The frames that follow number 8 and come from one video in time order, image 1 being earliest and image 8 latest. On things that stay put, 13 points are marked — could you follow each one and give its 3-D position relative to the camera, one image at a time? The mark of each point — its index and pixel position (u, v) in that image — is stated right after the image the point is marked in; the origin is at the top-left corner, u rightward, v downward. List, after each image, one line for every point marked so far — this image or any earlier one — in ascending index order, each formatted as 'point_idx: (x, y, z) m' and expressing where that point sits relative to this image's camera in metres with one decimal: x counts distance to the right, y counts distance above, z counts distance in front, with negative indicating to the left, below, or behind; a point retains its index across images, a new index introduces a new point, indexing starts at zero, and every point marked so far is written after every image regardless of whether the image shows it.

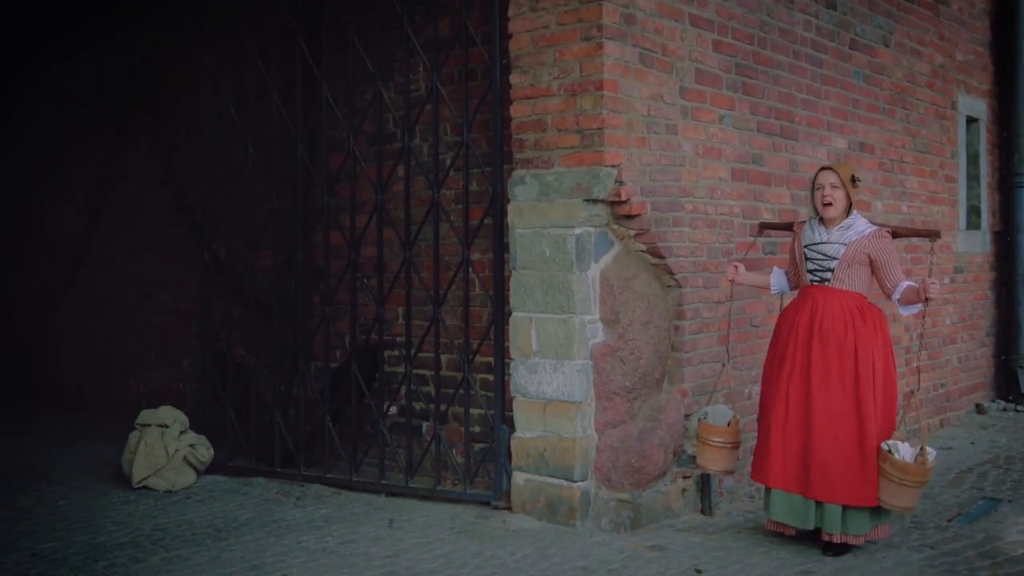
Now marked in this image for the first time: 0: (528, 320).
0: (+0.1, -0.2, +5.1) m
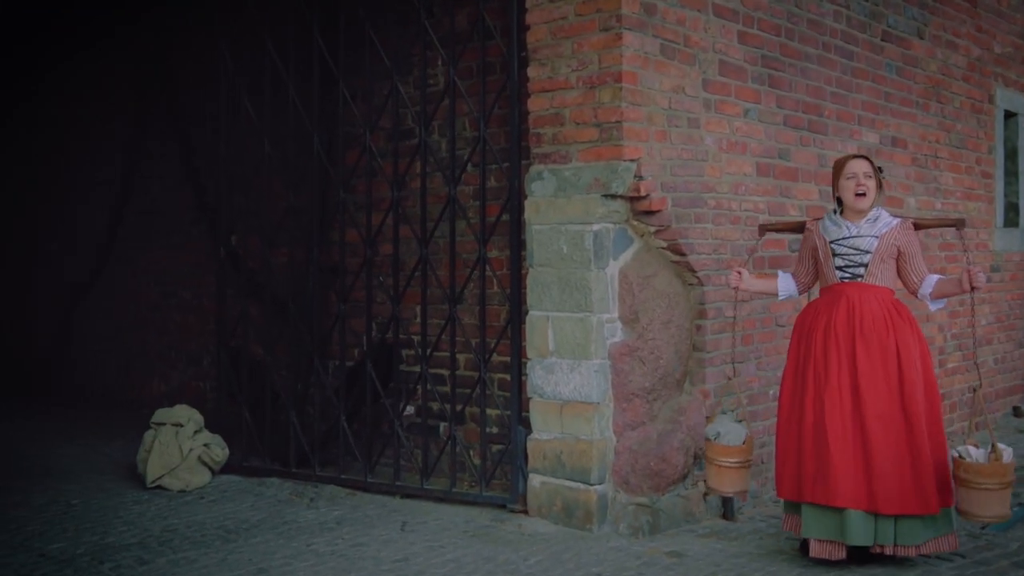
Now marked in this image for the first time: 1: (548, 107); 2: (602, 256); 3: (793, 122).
0: (+0.2, -0.1, +4.9) m
1: (+0.2, +0.8, +4.9) m
2: (+0.4, +0.1, +4.8) m
3: (+1.5, +0.9, +5.8) m
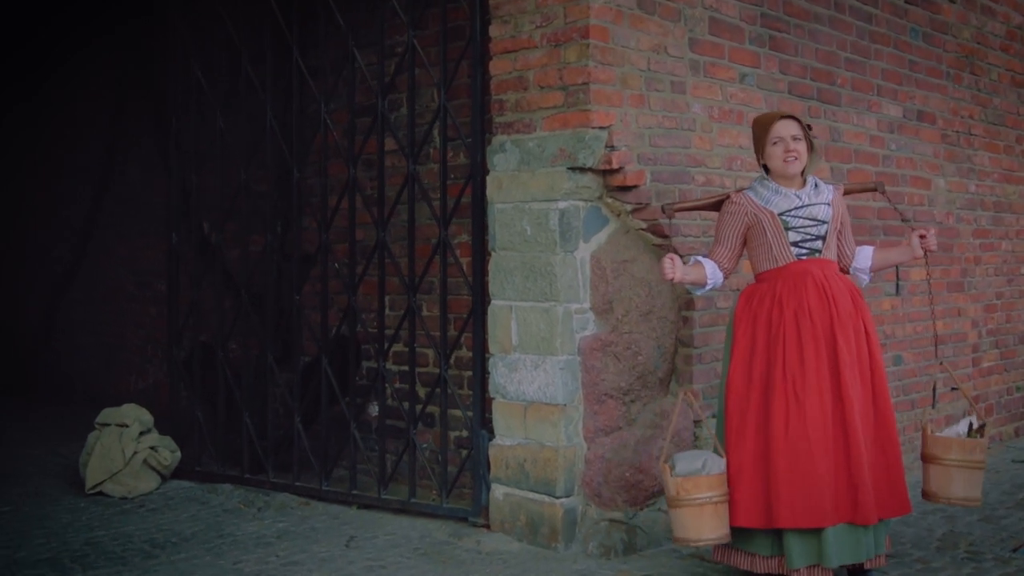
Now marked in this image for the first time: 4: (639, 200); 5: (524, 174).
0: (0.0, -0.1, +4.4) m
1: (0.0, +0.9, +4.3) m
2: (+0.2, +0.2, +4.2) m
3: (+1.4, +1.0, +5.1) m
4: (+0.5, +0.4, +4.3) m
5: (0.0, +0.5, +4.3) m
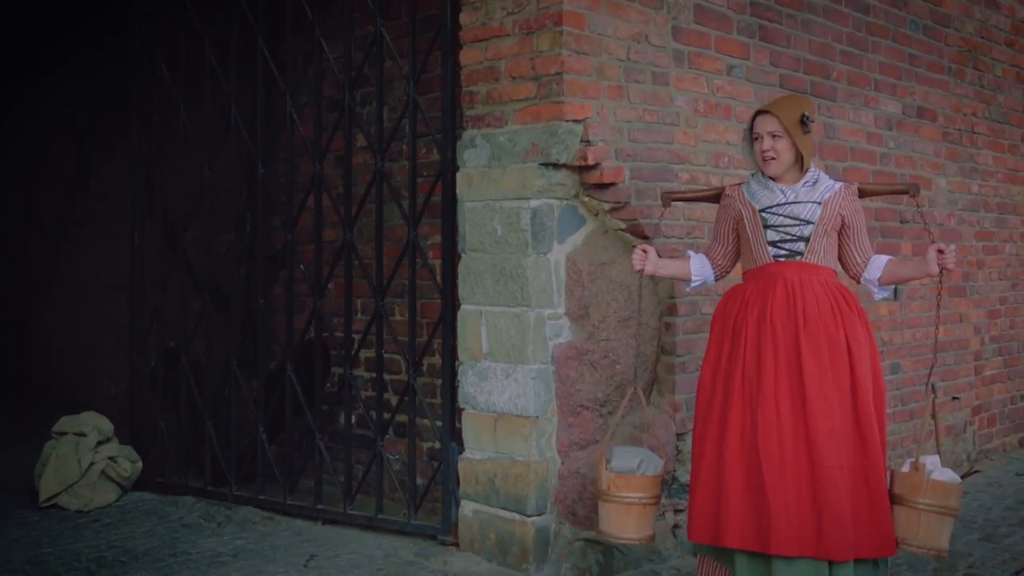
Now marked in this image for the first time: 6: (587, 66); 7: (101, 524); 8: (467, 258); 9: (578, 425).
0: (-0.1, -0.1, +4.1) m
1: (-0.1, +0.9, +4.1) m
2: (+0.1, +0.2, +3.9) m
3: (+1.3, +0.9, +4.9) m
4: (+0.4, +0.3, +4.1) m
5: (-0.1, +0.4, +4.0) m
6: (+0.3, +0.8, +3.9) m
7: (-1.8, -1.1, +4.8) m
8: (-0.2, +0.1, +4.2) m
9: (+0.3, -0.5, +4.1) m
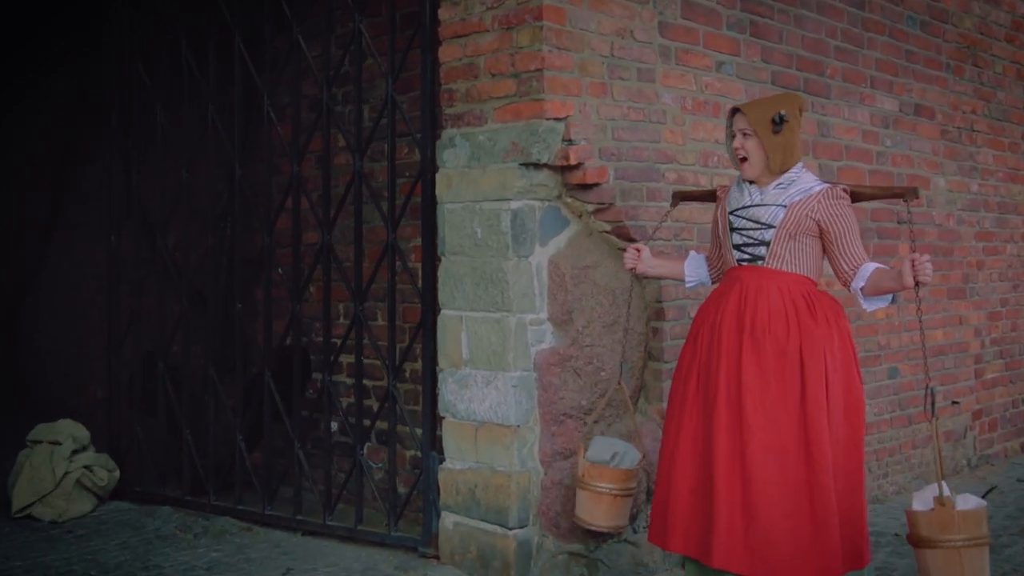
0: (-0.2, -0.1, +4.0) m
1: (-0.2, +0.9, +4.0) m
2: (0.0, +0.2, +3.8) m
3: (+1.2, +0.9, +4.7) m
4: (+0.3, +0.3, +3.9) m
5: (-0.1, +0.4, +3.9) m
6: (+0.2, +0.8, +3.8) m
7: (-1.9, -1.1, +4.6) m
8: (-0.2, +0.1, +4.0) m
9: (+0.2, -0.5, +3.9) m
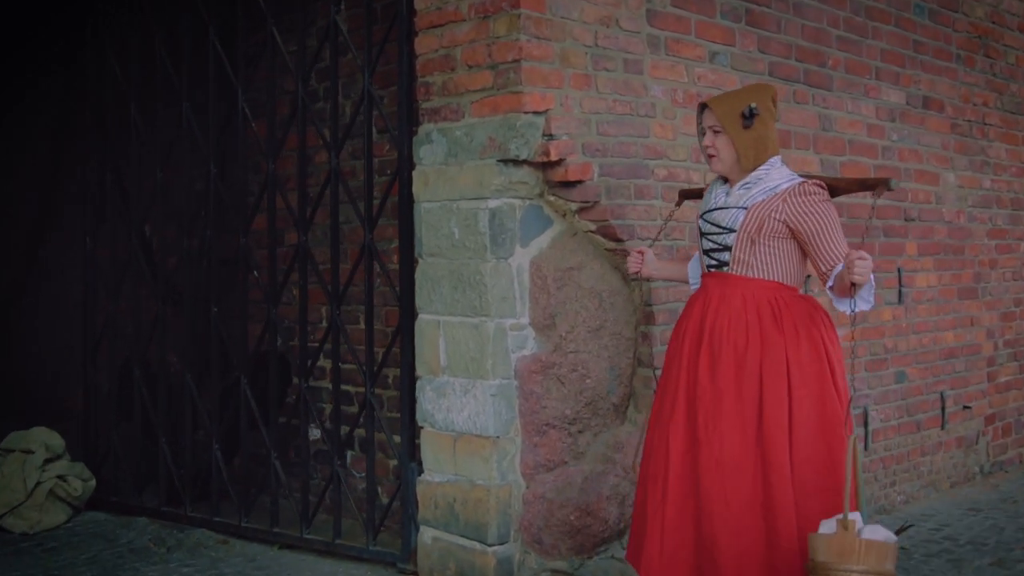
0: (-0.3, -0.1, +3.8) m
1: (-0.3, +0.9, +3.8) m
2: (0.0, +0.2, +3.6) m
3: (+1.1, +0.9, +4.5) m
4: (+0.3, +0.3, +3.7) m
5: (-0.2, +0.4, +3.7) m
6: (+0.1, +0.8, +3.6) m
7: (-2.0, -1.1, +4.5) m
8: (-0.3, +0.1, +3.8) m
9: (+0.1, -0.5, +3.7) m
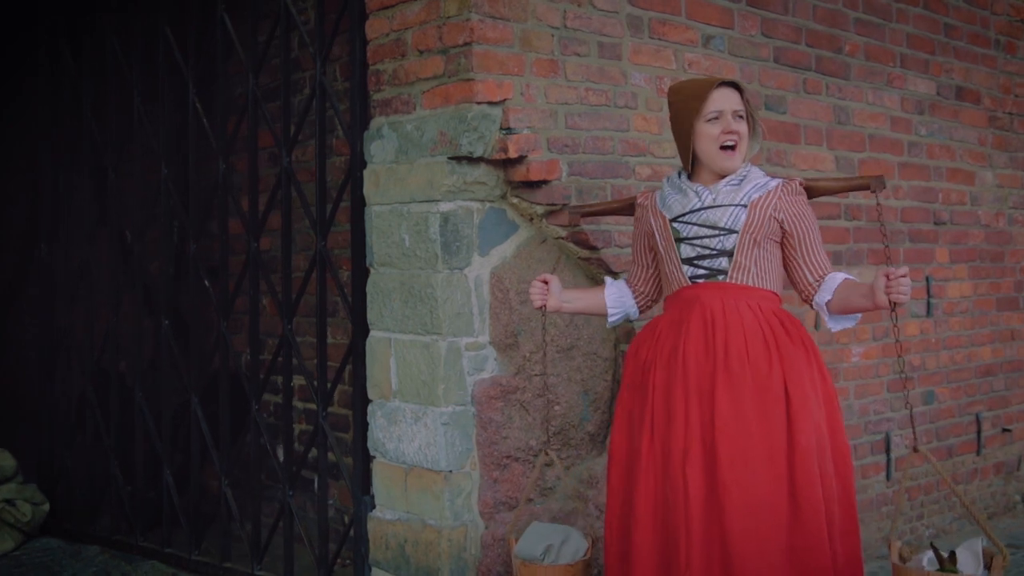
0: (-0.4, -0.2, +3.4) m
1: (-0.4, +0.8, +3.3) m
2: (-0.2, +0.1, +3.2) m
3: (+1.1, +0.9, +4.0) m
4: (+0.1, +0.3, +3.3) m
5: (-0.3, +0.4, +3.3) m
6: (0.0, +0.7, +3.1) m
7: (-2.1, -1.1, +4.1) m
8: (-0.4, 0.0, +3.4) m
9: (0.0, -0.6, +3.3) m
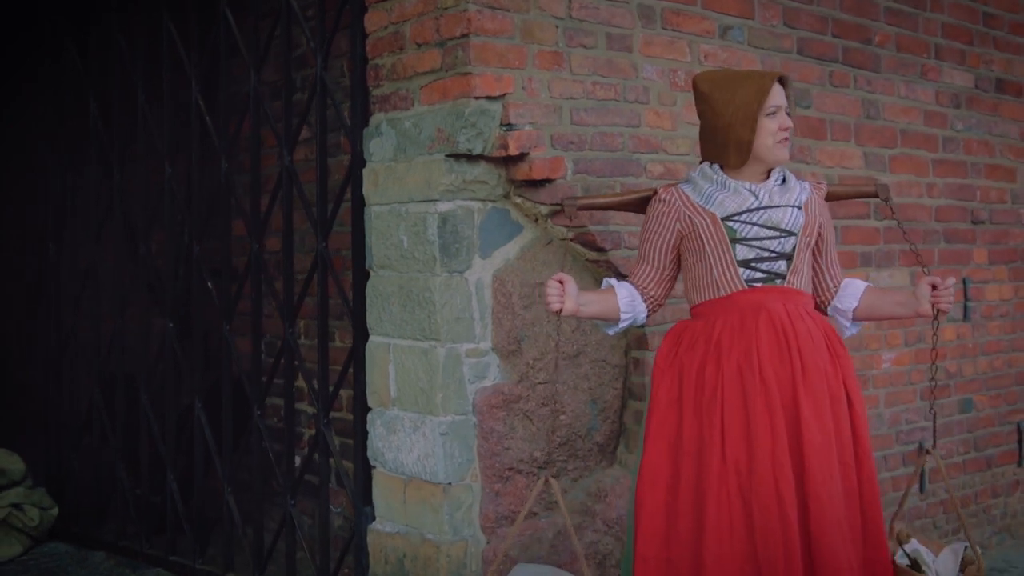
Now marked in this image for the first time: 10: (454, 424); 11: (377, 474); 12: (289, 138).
0: (-0.4, -0.2, +3.2) m
1: (-0.4, +0.8, +3.2) m
2: (-0.2, +0.1, +3.0) m
3: (+1.1, +0.9, +3.8) m
4: (+0.1, +0.3, +3.1) m
5: (-0.3, +0.4, +3.2) m
6: (0.0, +0.7, +3.0) m
7: (-2.0, -1.1, +4.1) m
8: (-0.4, 0.0, +3.3) m
9: (0.0, -0.6, +3.1) m
10: (-0.2, -0.4, +3.1) m
11: (-0.4, -0.6, +3.3) m
12: (-0.8, +0.5, +3.6) m
